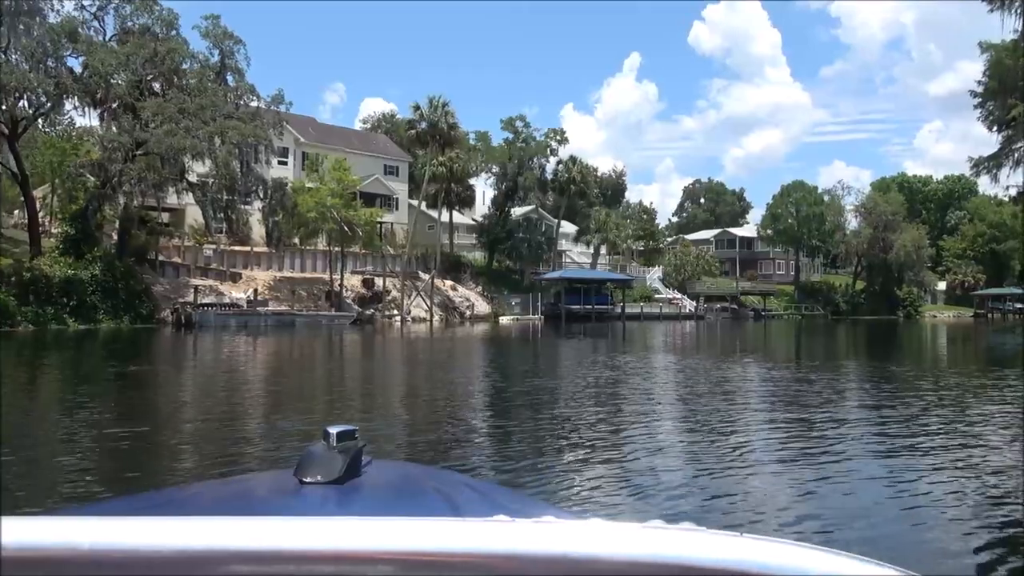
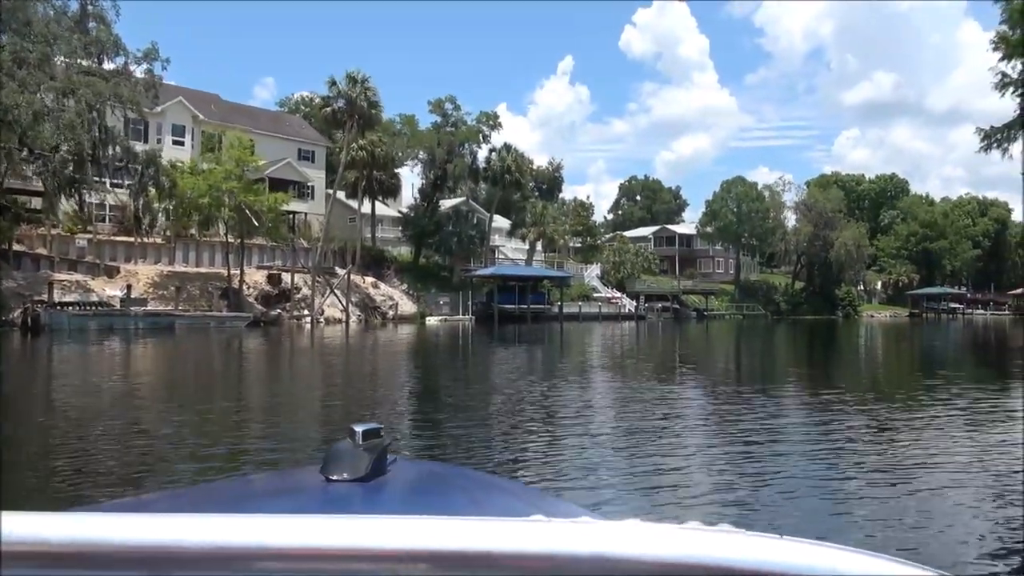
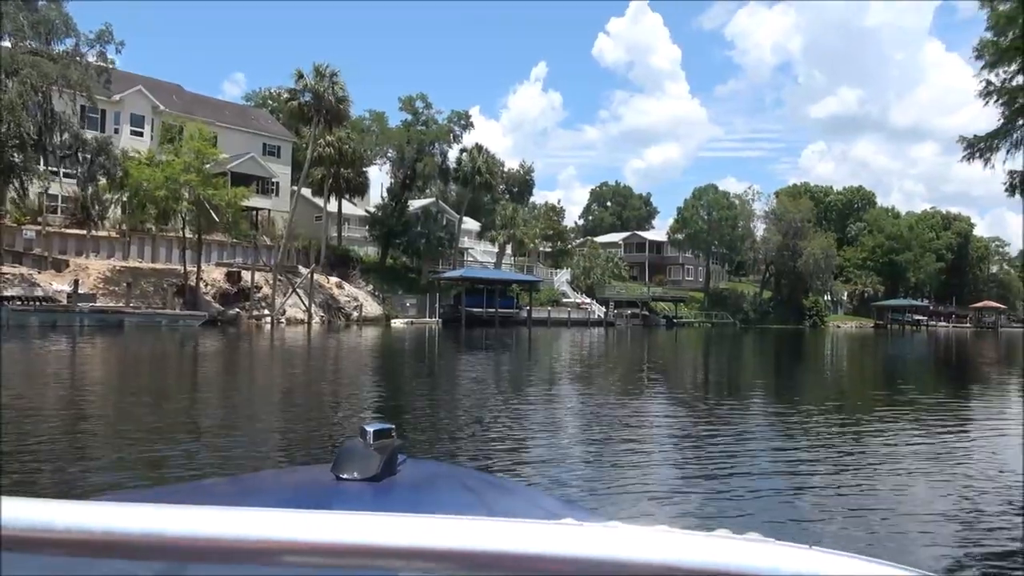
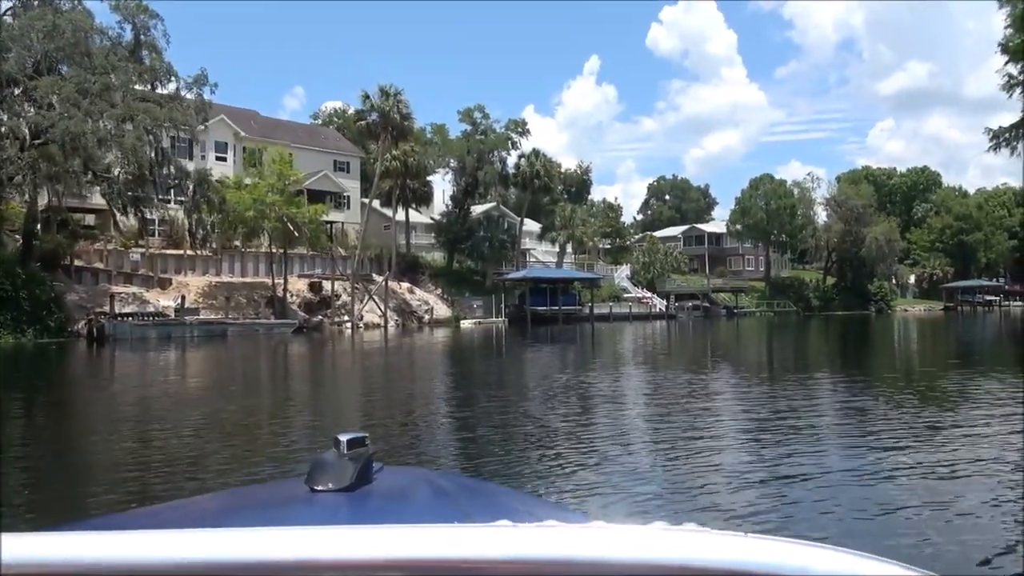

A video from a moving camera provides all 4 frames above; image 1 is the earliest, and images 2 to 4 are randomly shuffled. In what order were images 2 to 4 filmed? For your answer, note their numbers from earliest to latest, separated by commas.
4, 2, 3
